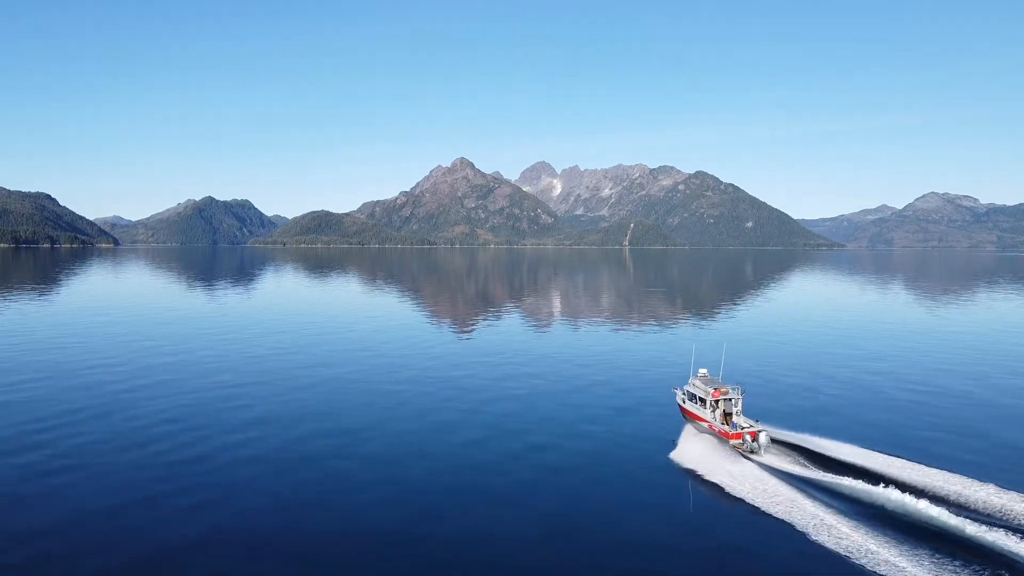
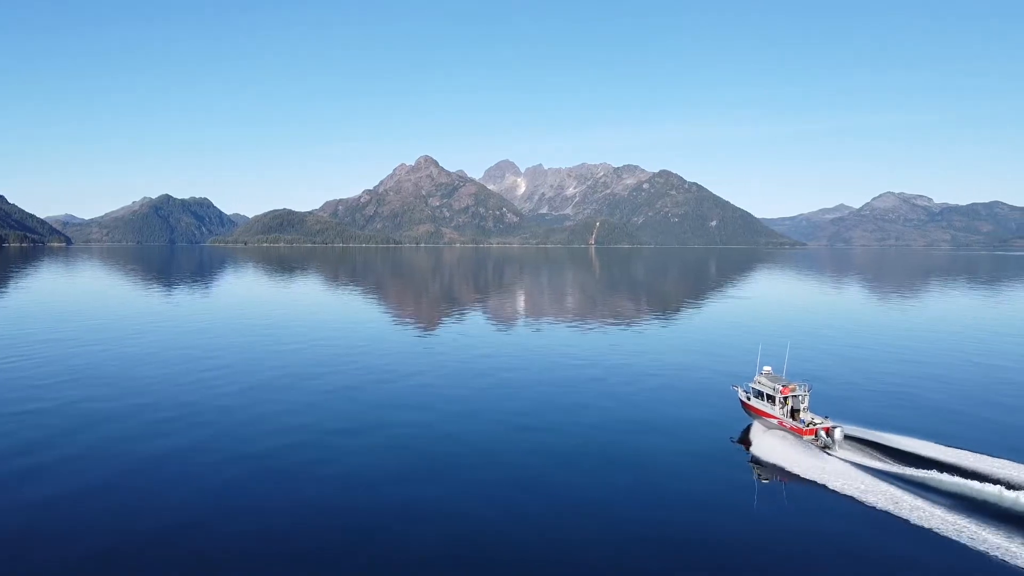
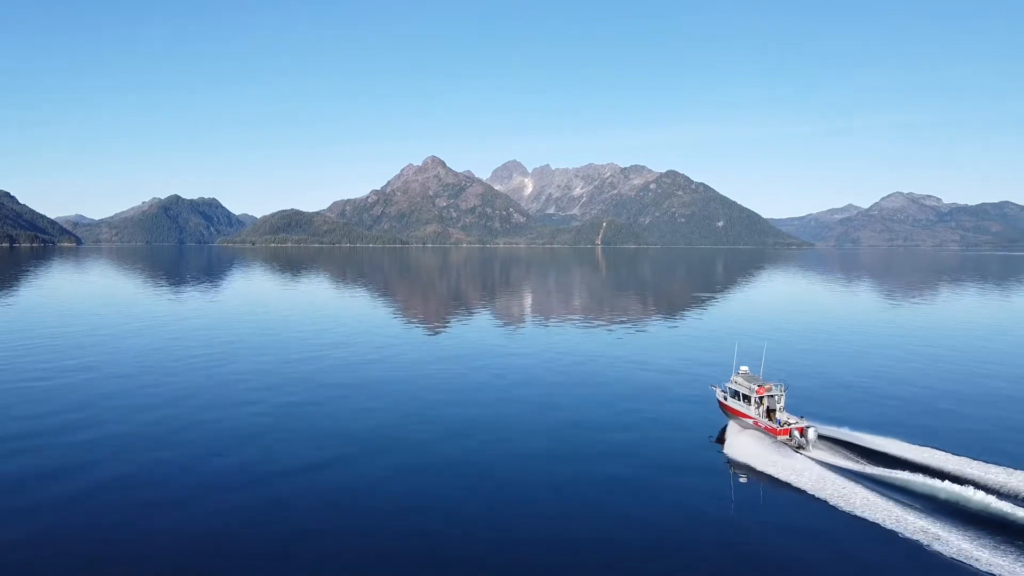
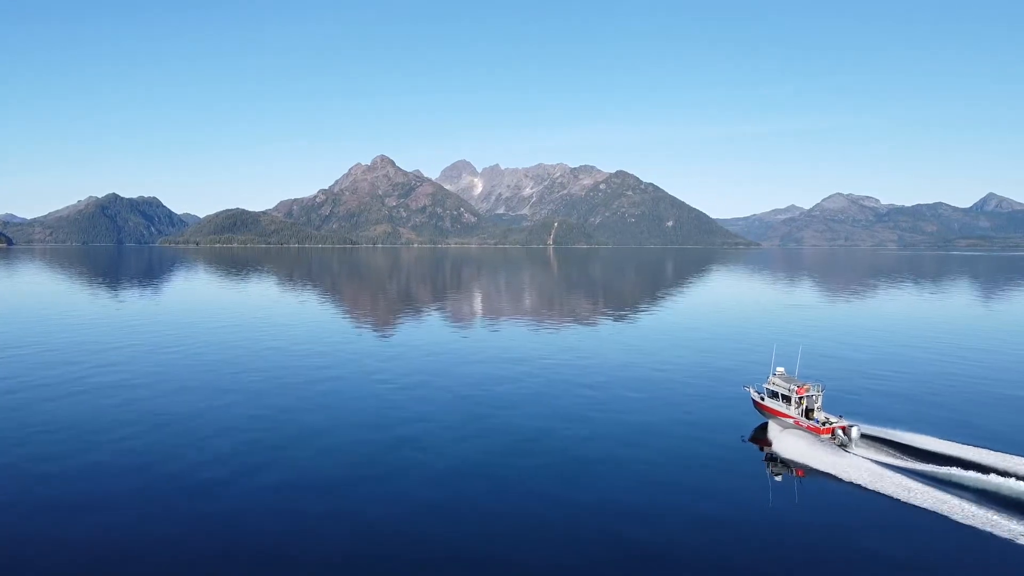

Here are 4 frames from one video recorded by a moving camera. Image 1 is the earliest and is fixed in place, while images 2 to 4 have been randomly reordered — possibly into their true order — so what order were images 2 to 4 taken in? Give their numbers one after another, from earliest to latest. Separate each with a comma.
3, 2, 4
